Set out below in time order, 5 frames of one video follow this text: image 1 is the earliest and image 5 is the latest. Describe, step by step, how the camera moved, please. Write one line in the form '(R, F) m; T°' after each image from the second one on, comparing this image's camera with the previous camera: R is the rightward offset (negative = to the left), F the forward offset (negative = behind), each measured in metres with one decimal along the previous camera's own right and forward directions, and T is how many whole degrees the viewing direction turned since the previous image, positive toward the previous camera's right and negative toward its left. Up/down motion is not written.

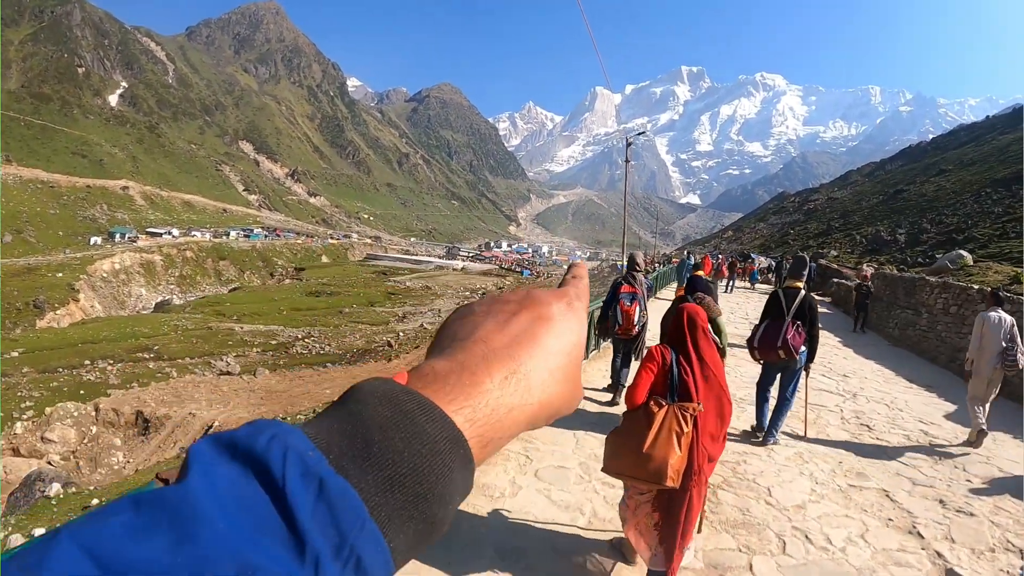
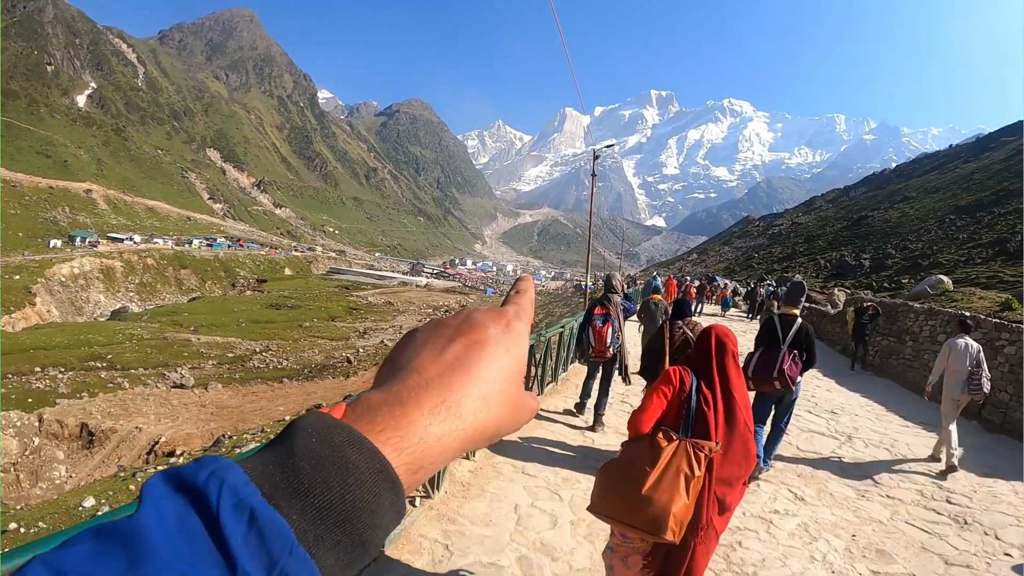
(+1.6, +0.1) m; +2°
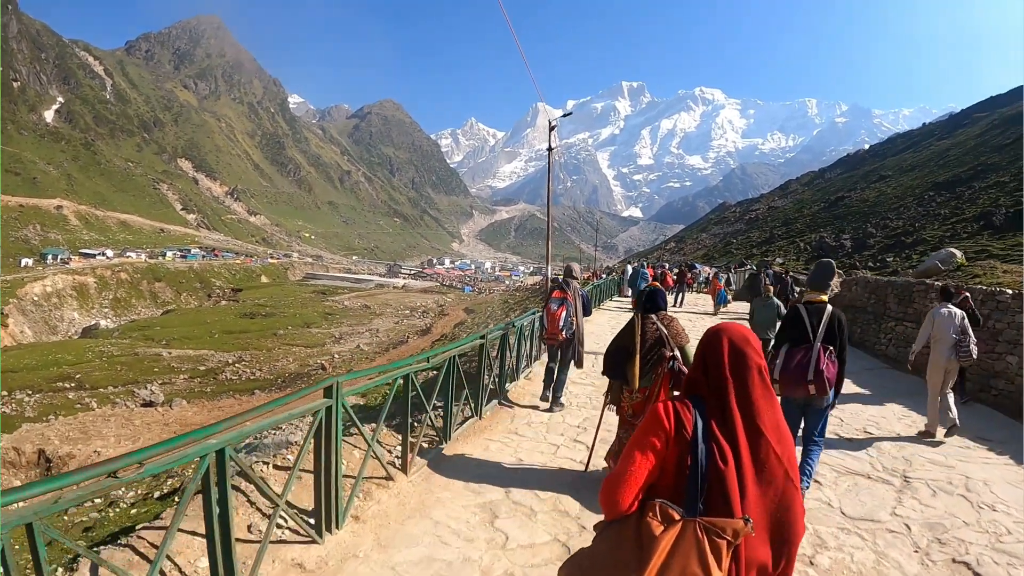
(+0.9, +0.2) m; +1°
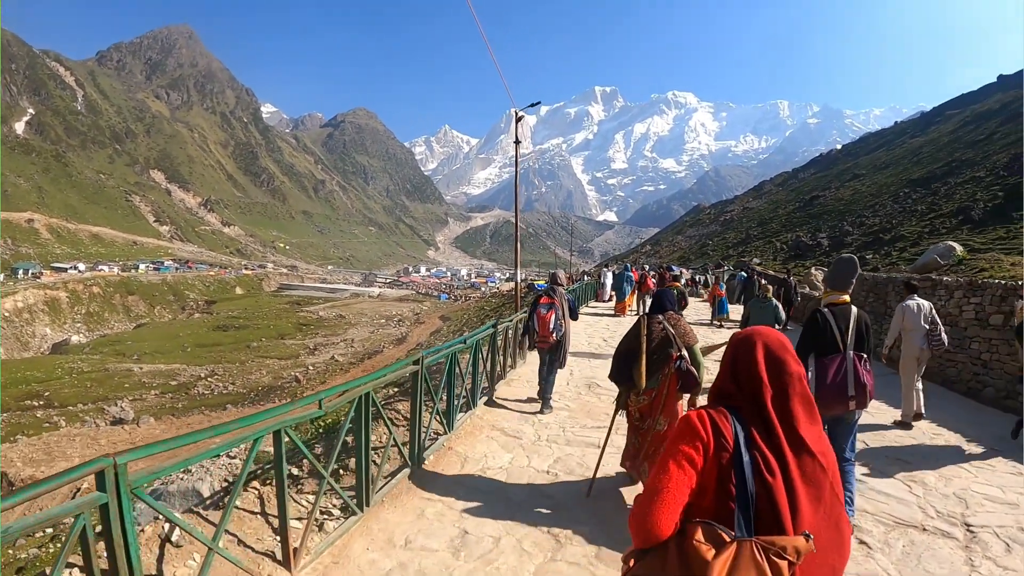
(+1.1, -0.1) m; +1°
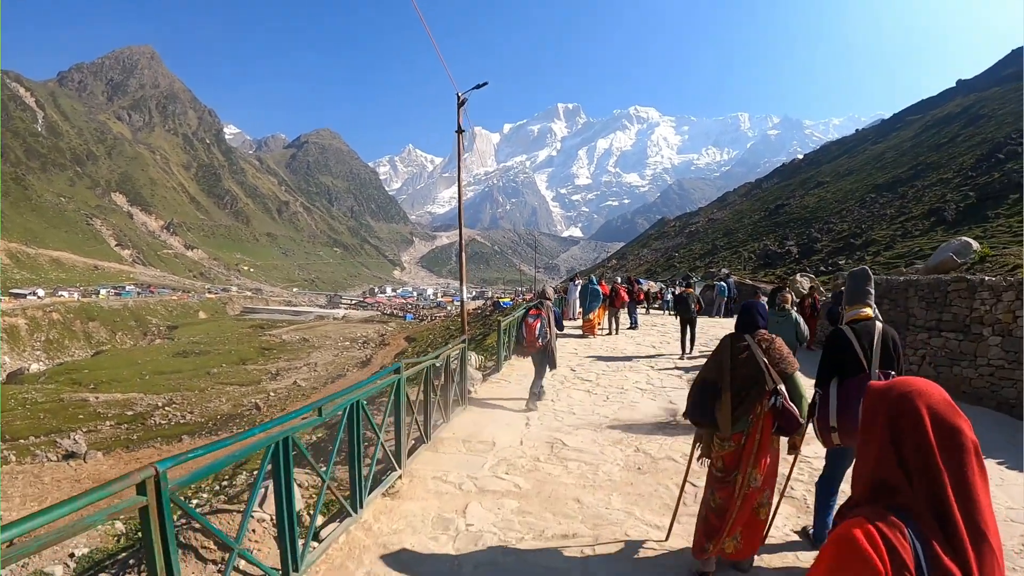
(+1.6, -0.3) m; +2°
